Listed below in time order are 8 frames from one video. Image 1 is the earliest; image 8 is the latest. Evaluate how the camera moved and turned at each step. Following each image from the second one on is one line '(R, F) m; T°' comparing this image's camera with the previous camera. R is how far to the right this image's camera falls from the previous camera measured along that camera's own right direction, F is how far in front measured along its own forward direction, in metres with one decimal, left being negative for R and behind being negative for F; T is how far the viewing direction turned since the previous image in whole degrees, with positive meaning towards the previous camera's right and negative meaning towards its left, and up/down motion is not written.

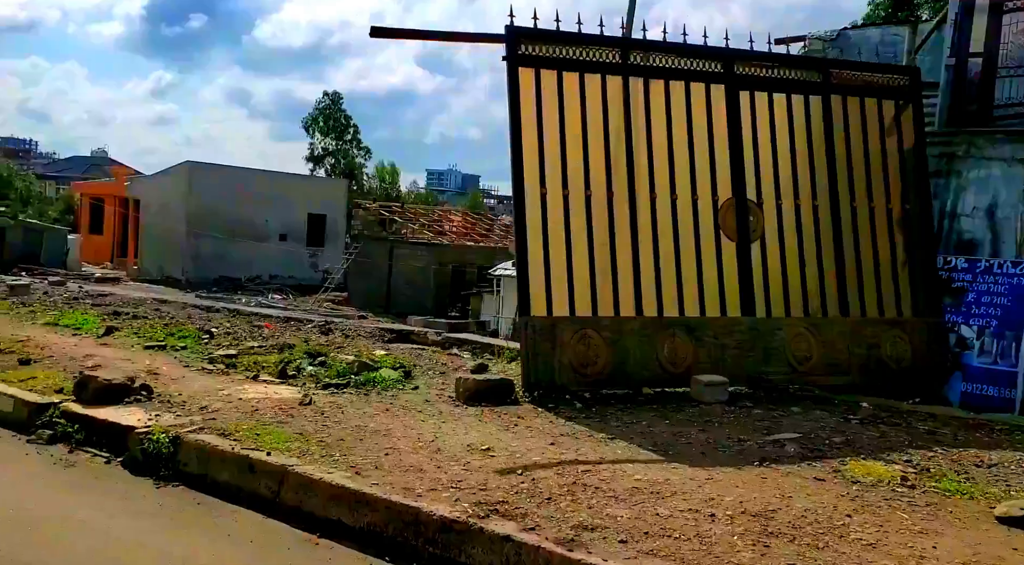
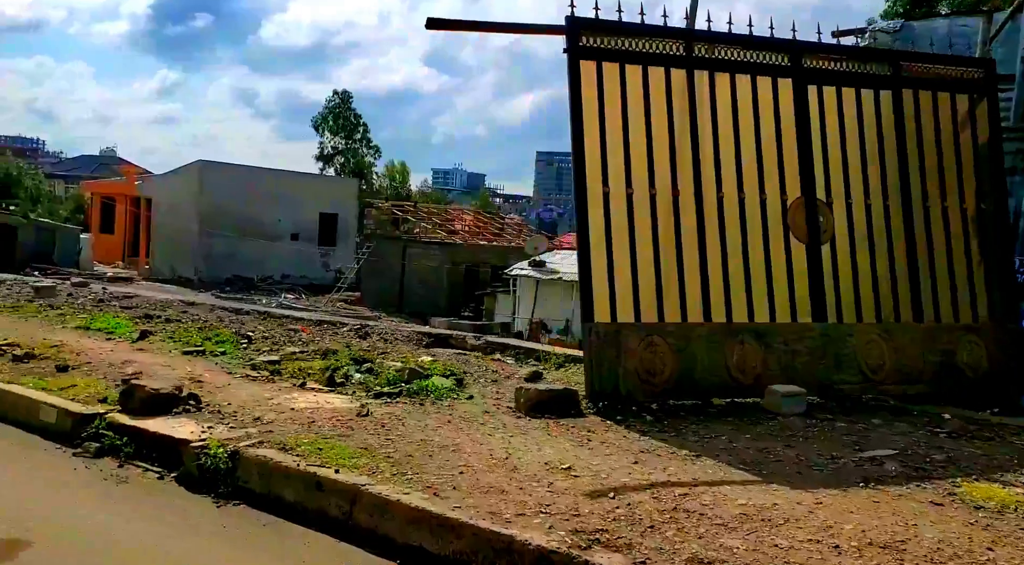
(-0.4, +0.4) m; -1°
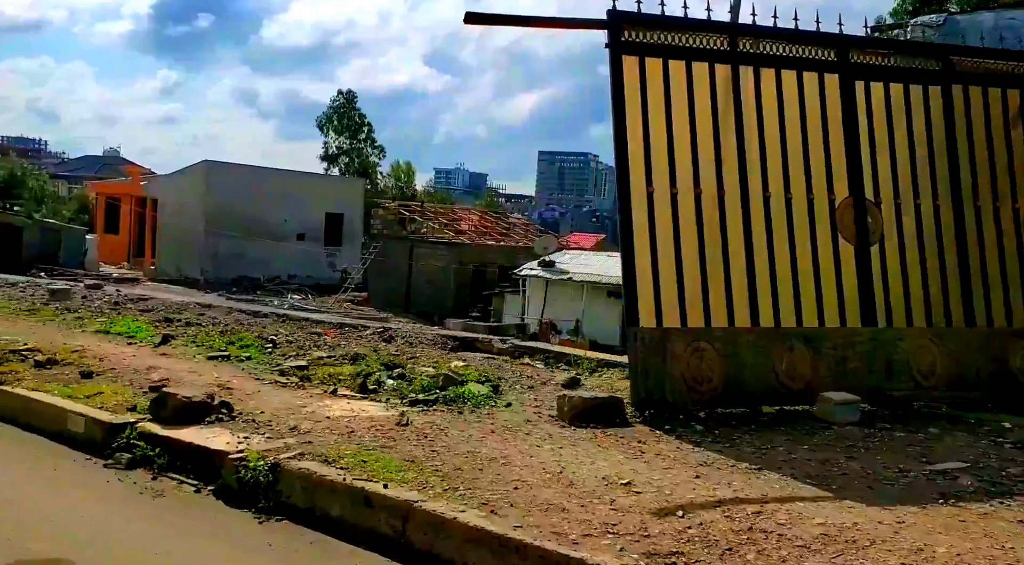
(-0.3, +0.2) m; 0°
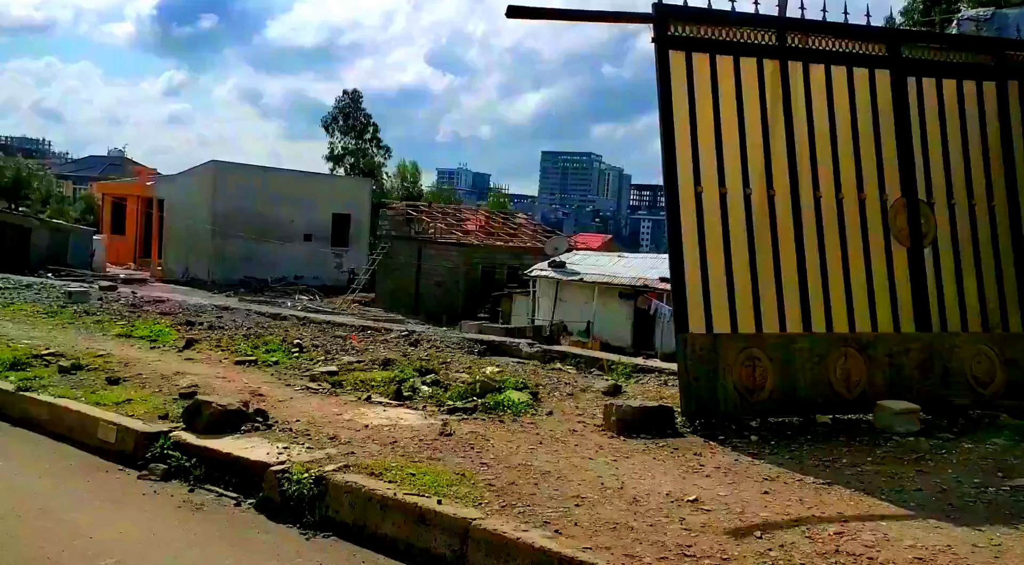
(-0.3, +0.2) m; 0°
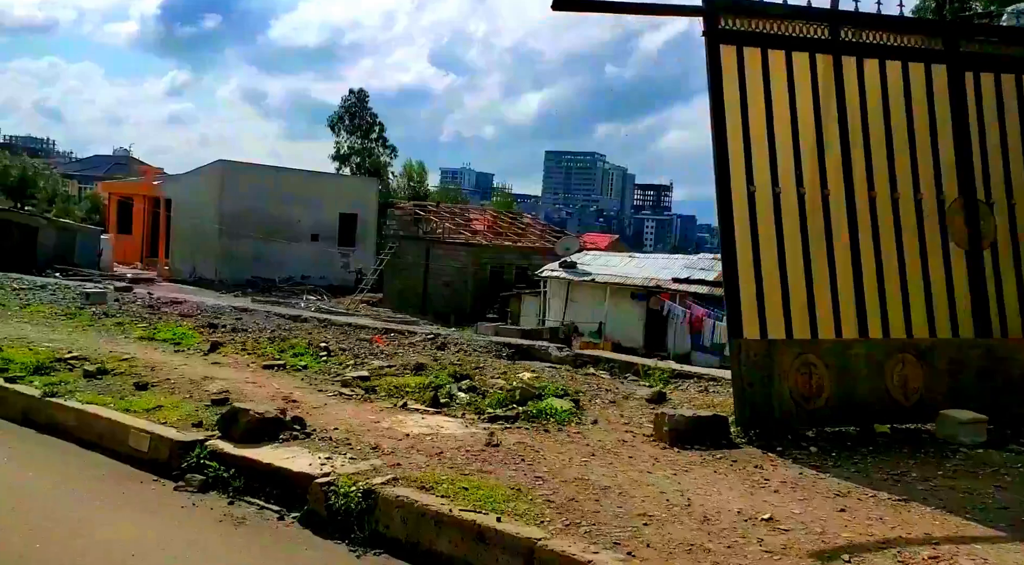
(-0.3, +0.3) m; 0°
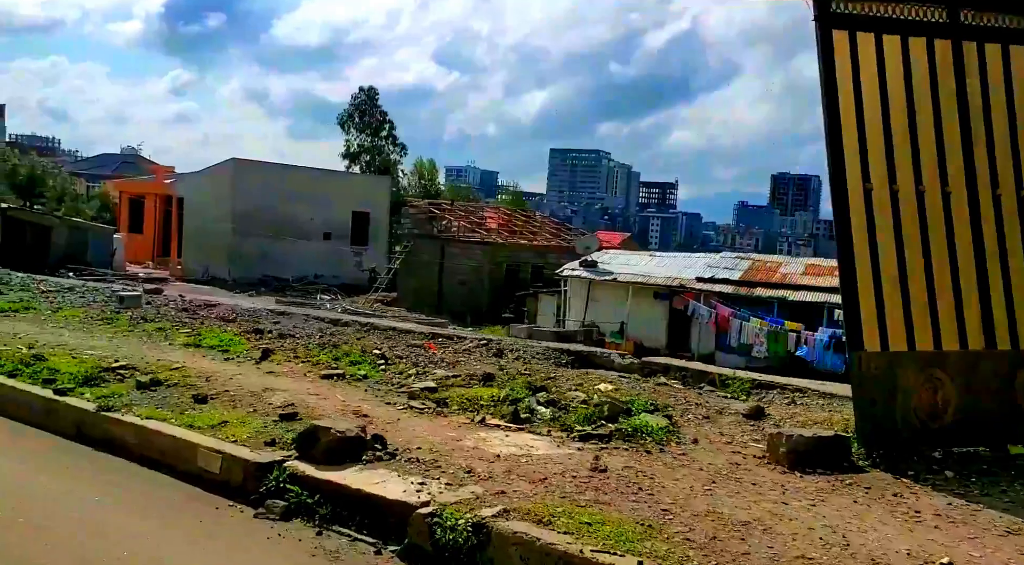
(-0.6, +0.5) m; -1°
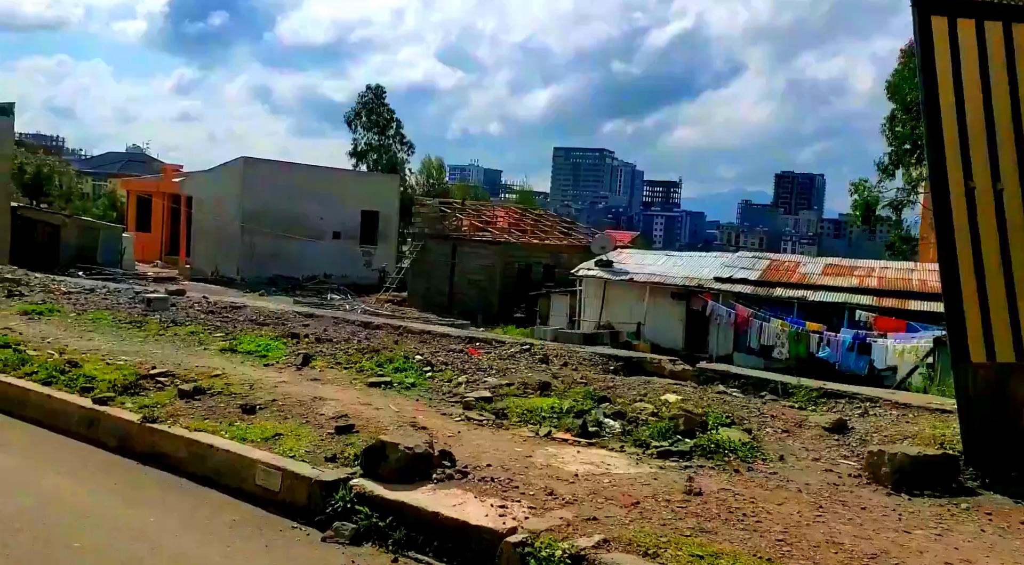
(-0.5, +0.4) m; -1°
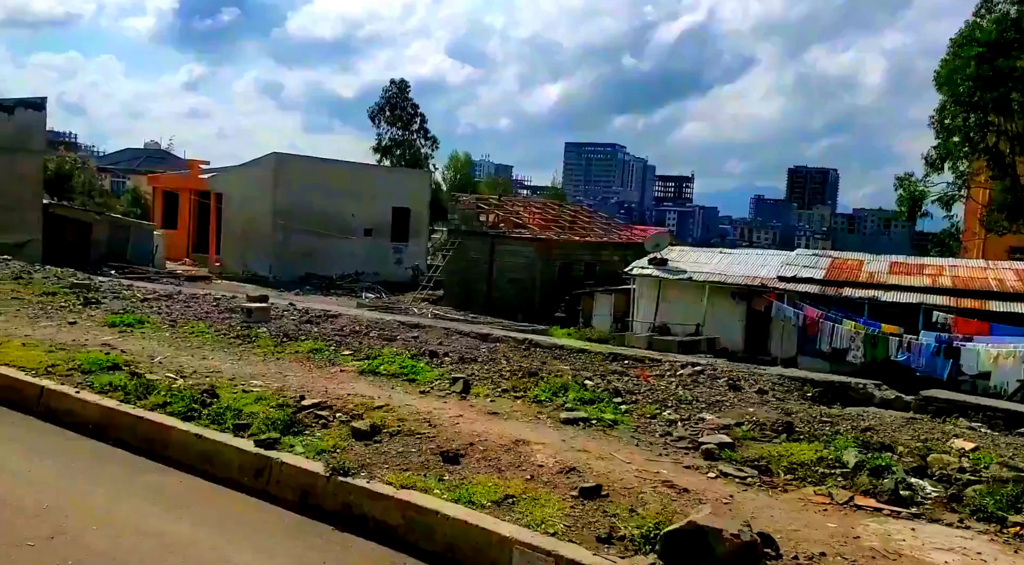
(-1.6, +1.3) m; -2°
